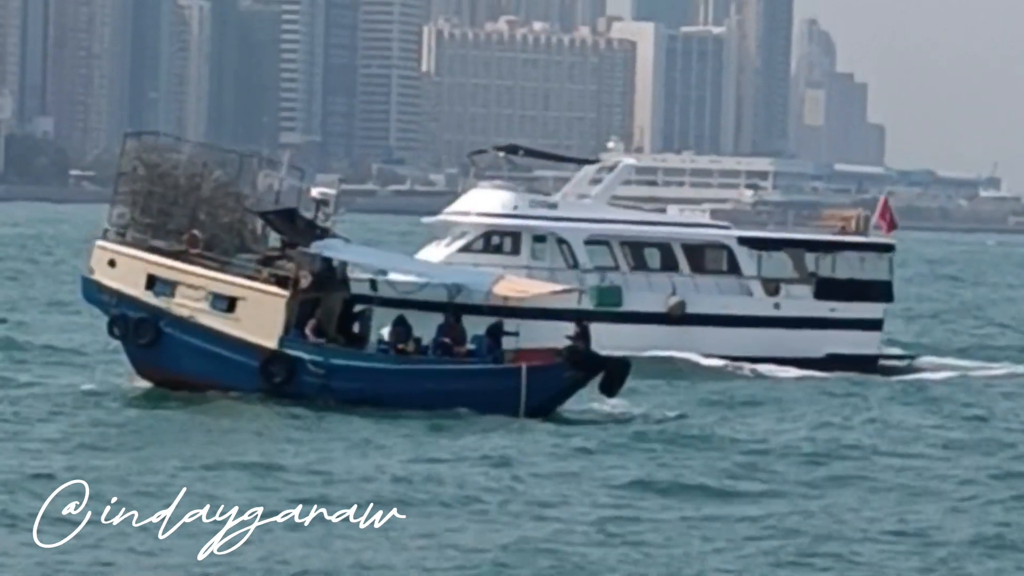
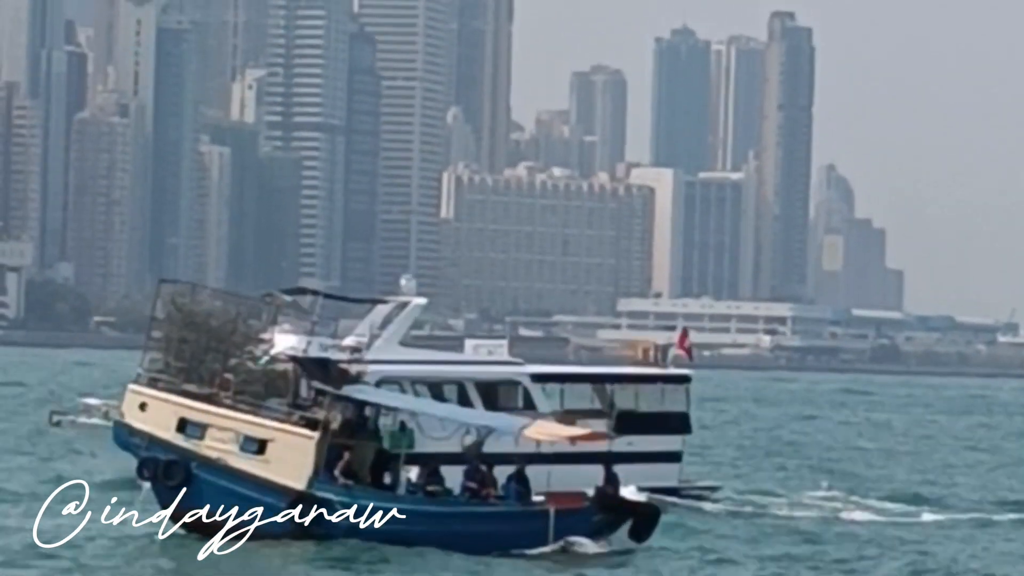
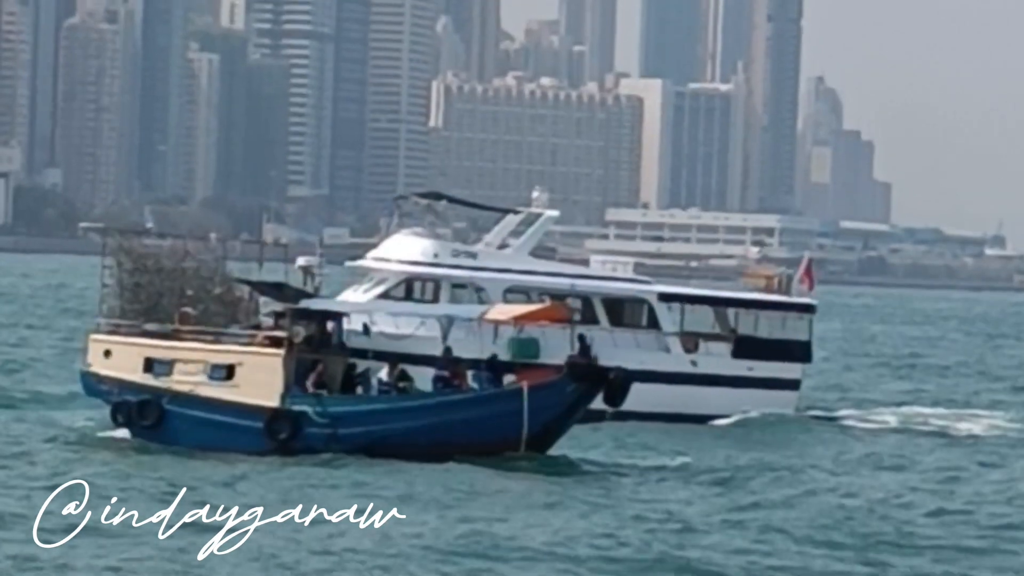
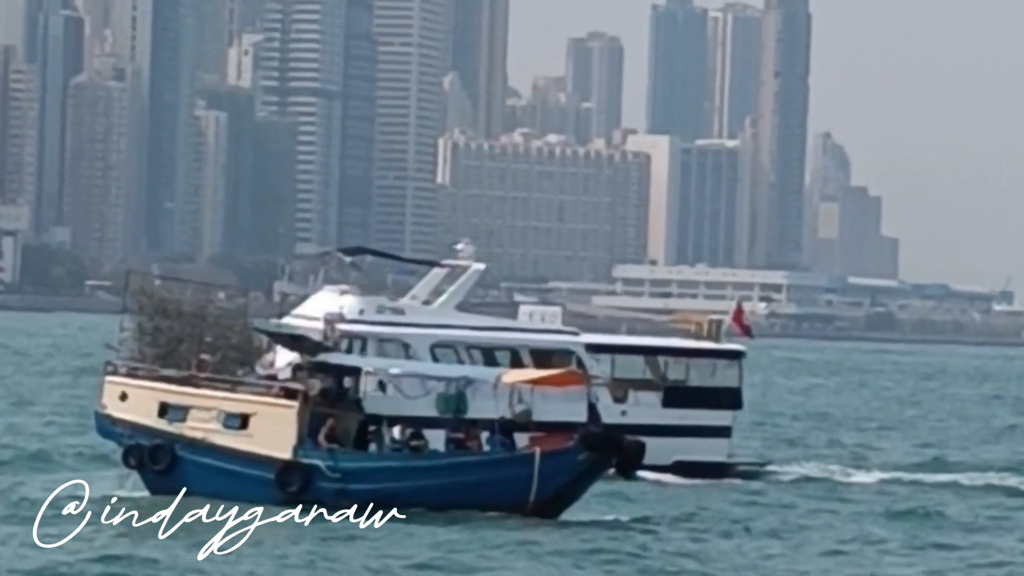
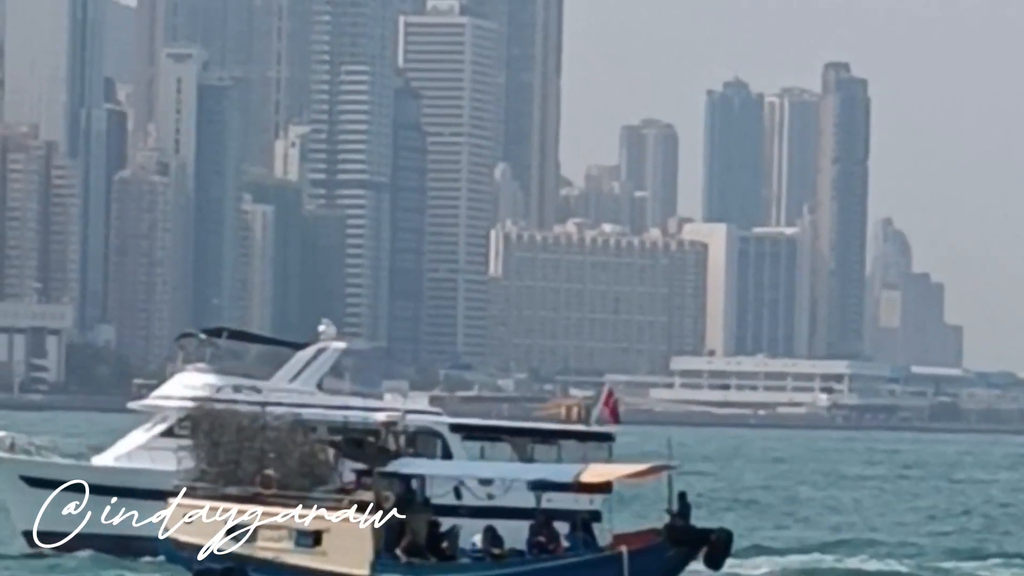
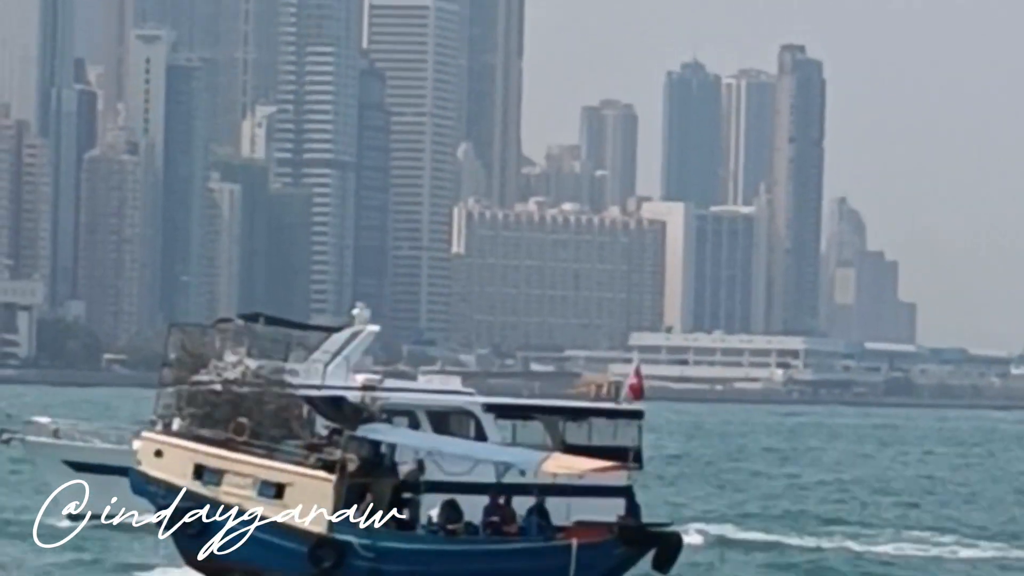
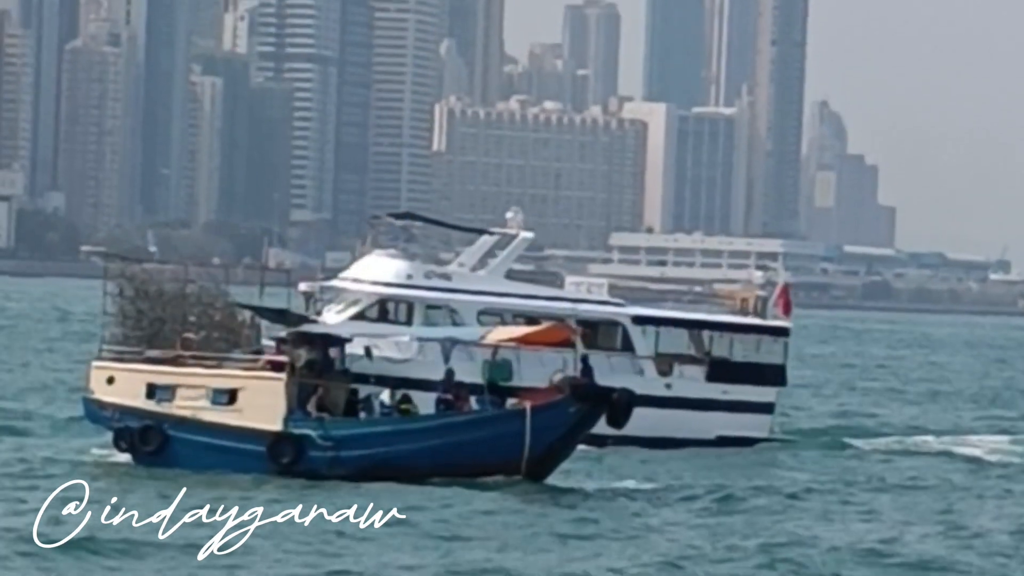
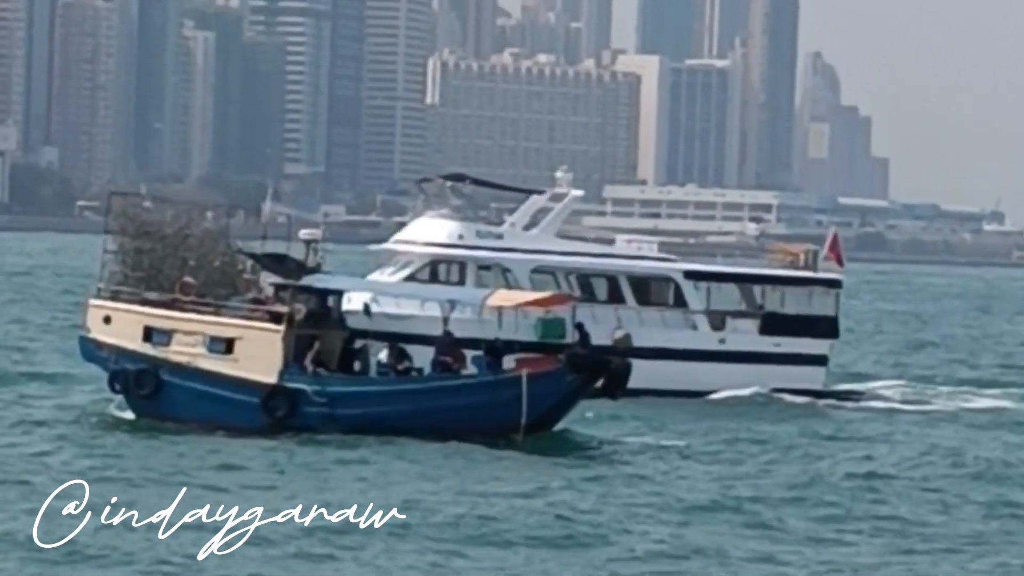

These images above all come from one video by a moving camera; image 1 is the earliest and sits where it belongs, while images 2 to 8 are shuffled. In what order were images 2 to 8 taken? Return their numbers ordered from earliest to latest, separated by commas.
8, 3, 7, 4, 2, 6, 5
